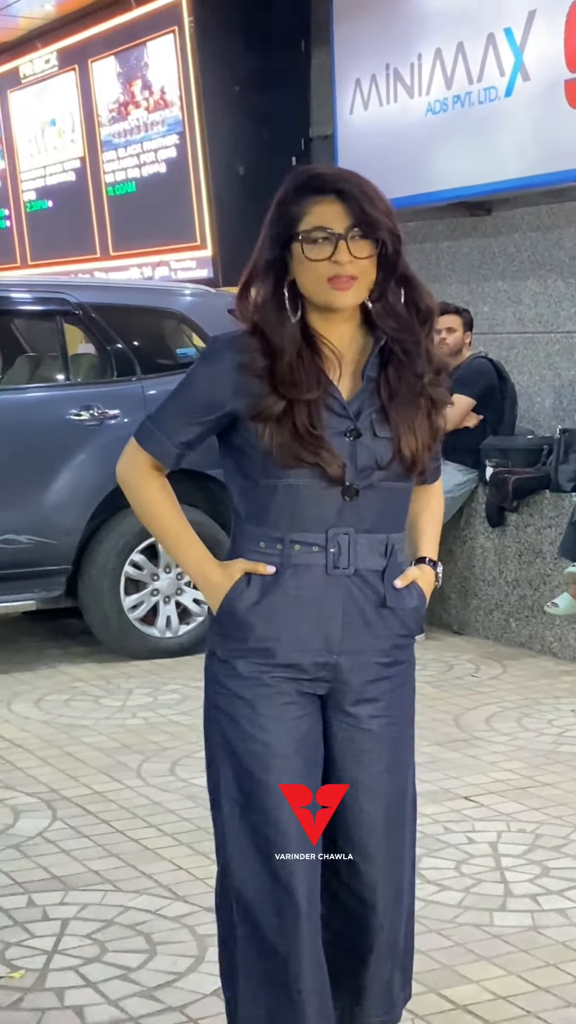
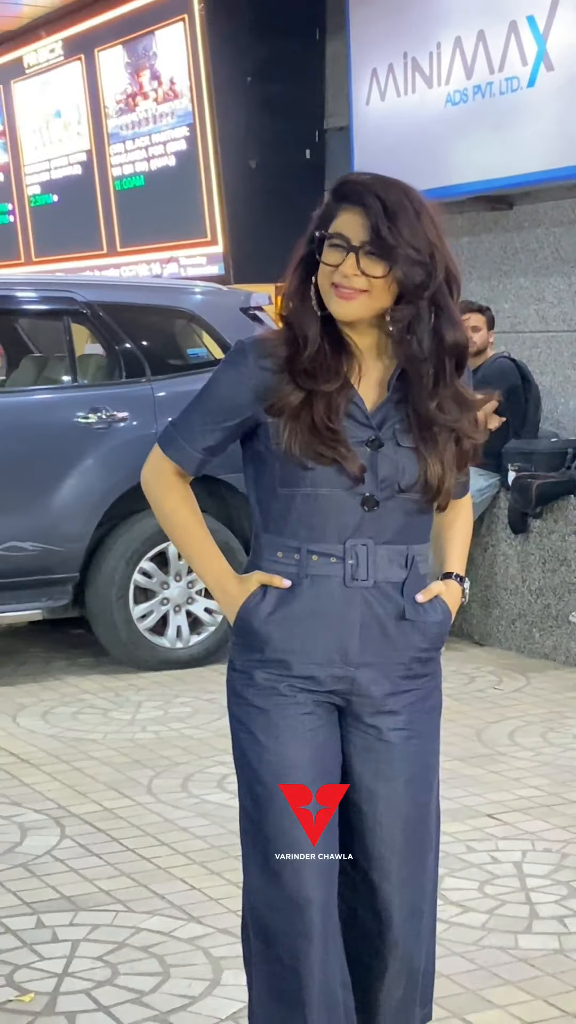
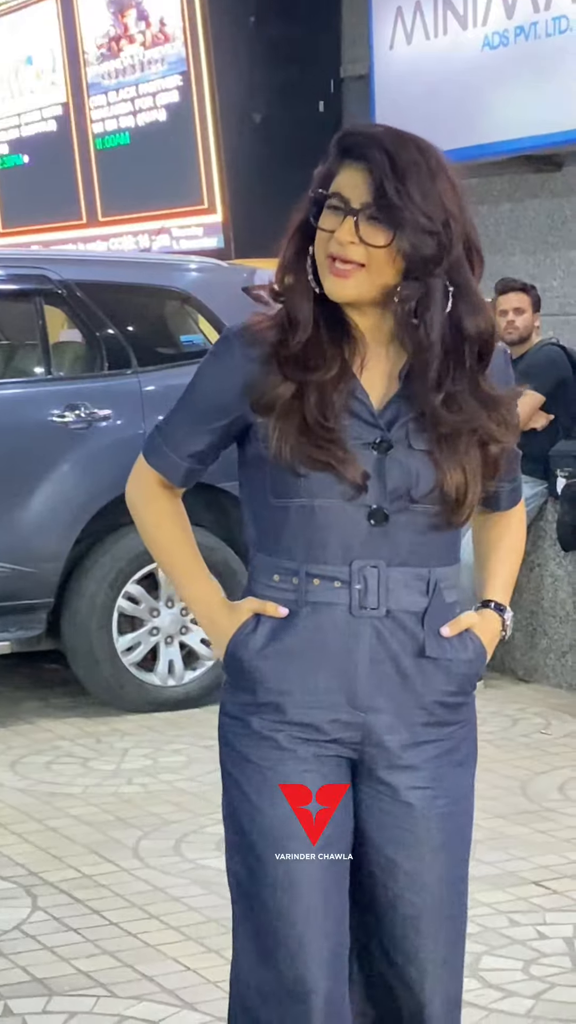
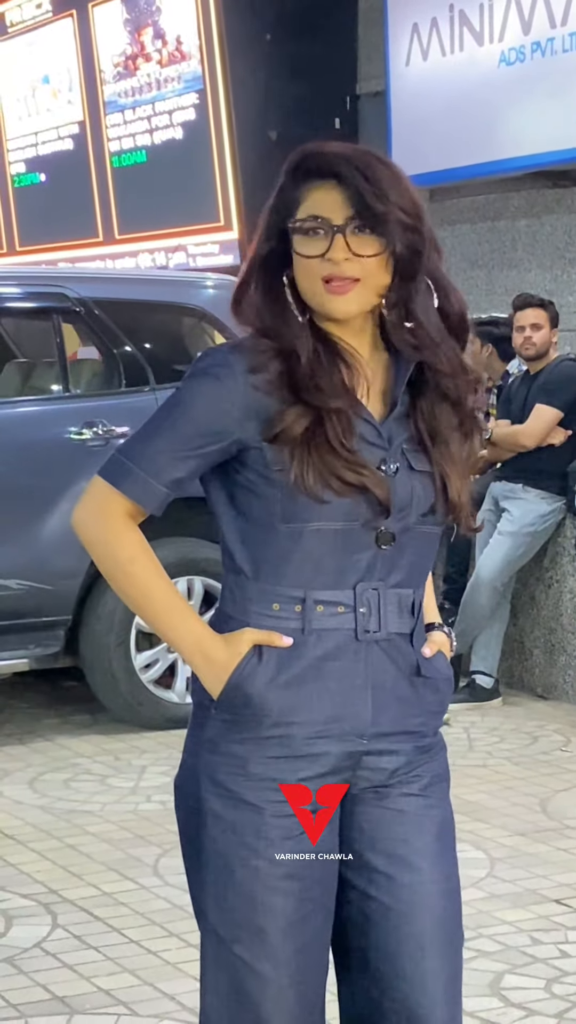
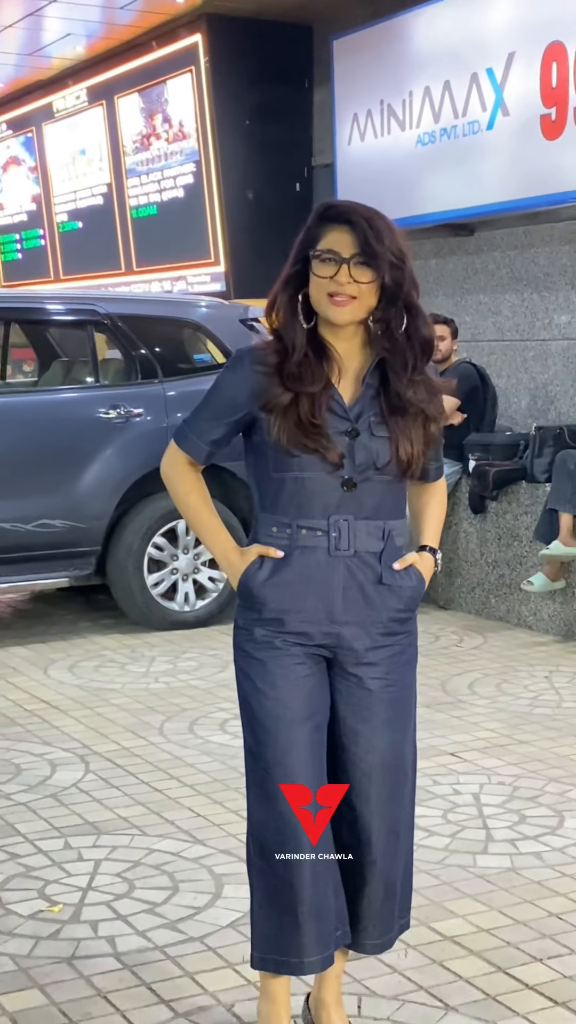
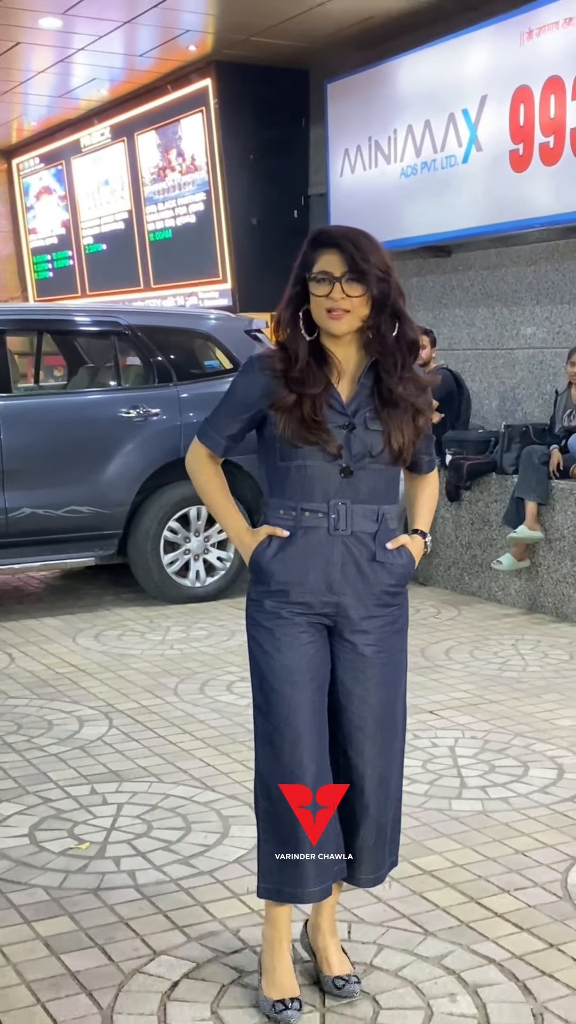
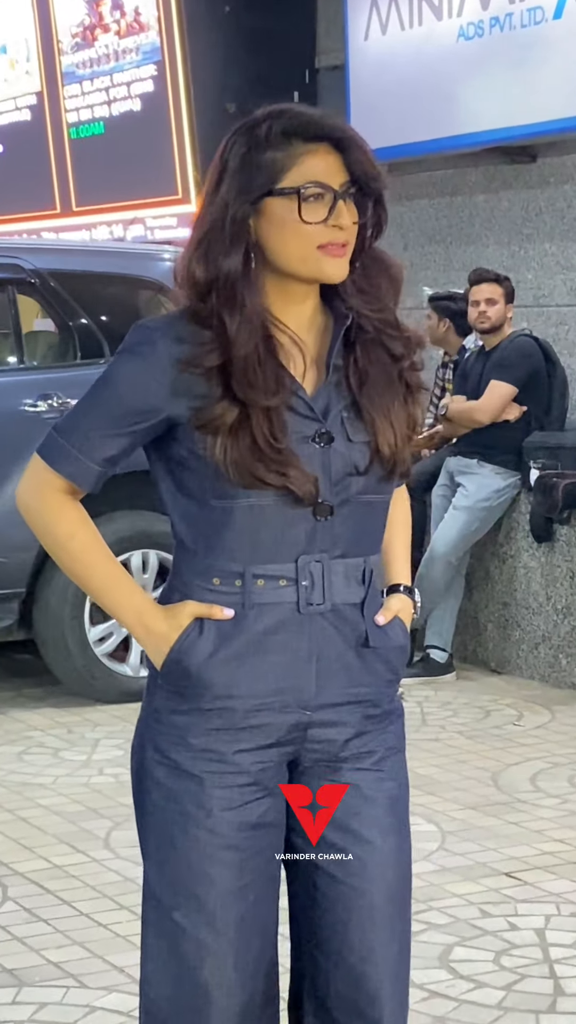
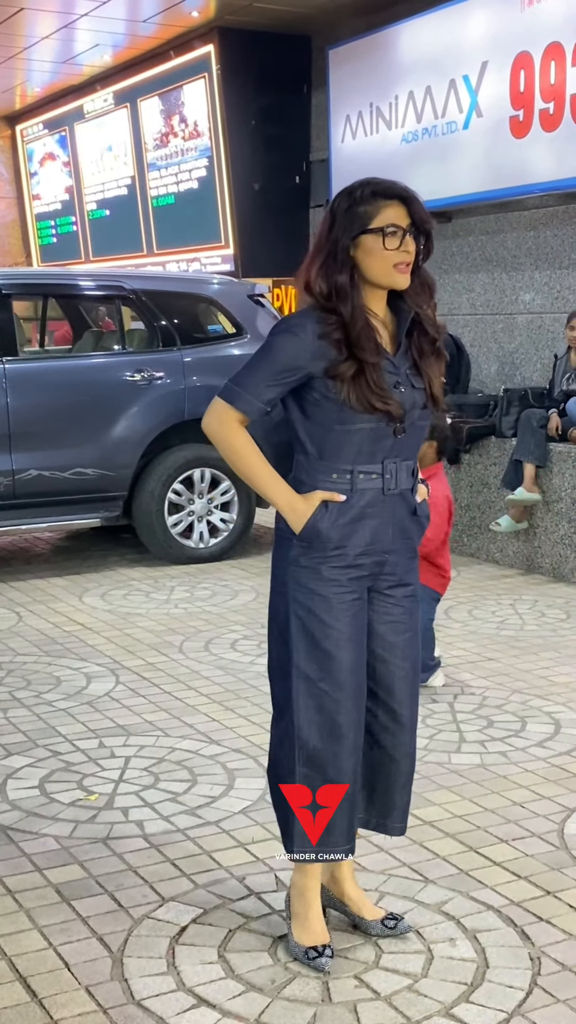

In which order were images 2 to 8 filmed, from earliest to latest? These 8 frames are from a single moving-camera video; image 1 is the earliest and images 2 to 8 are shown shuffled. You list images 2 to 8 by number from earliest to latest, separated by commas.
7, 4, 3, 2, 5, 6, 8
